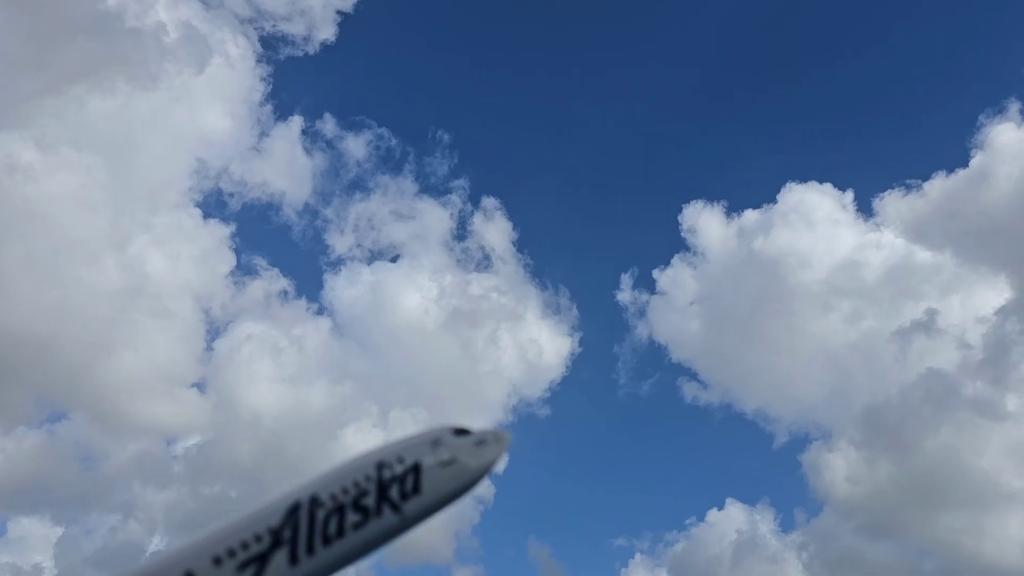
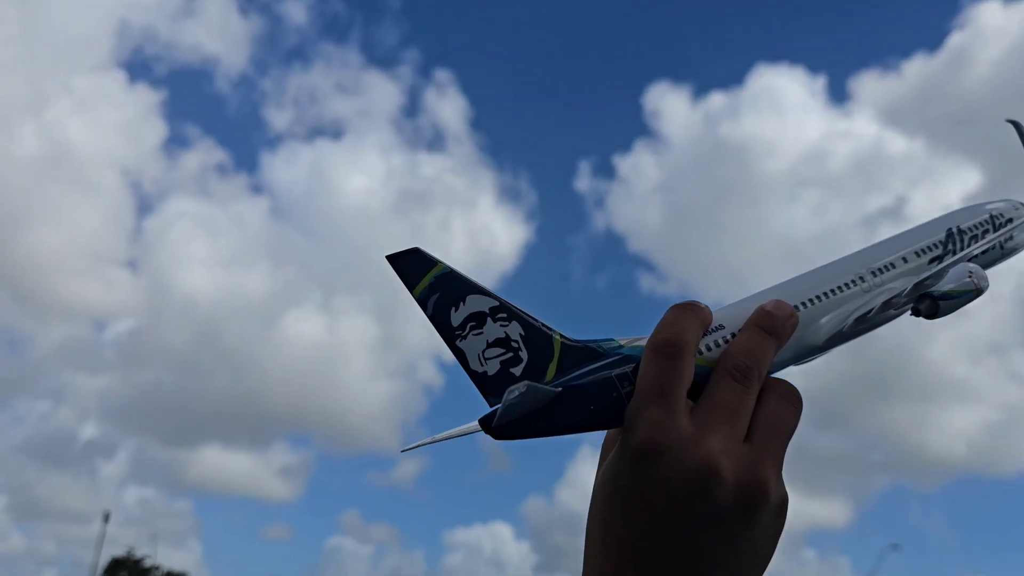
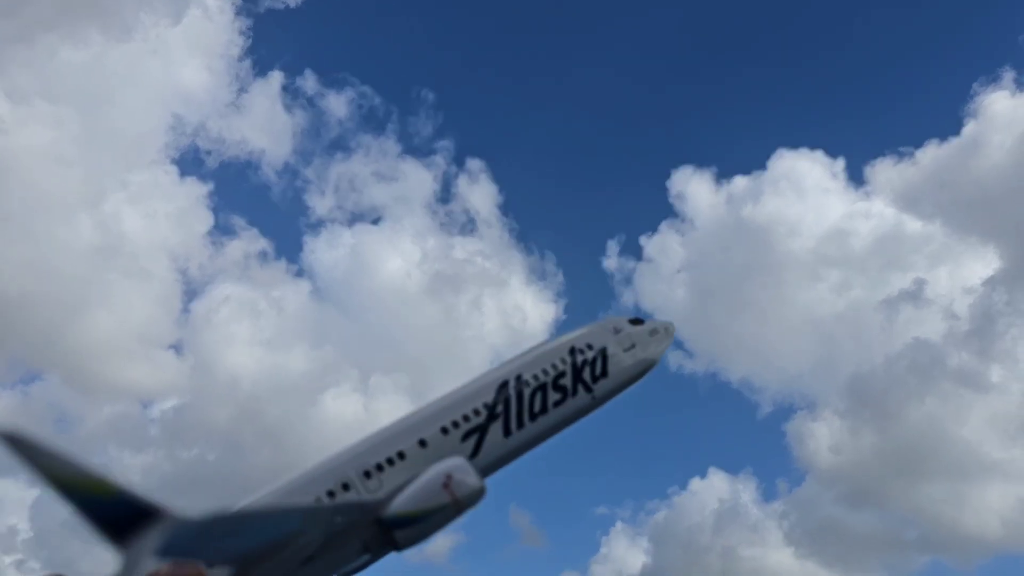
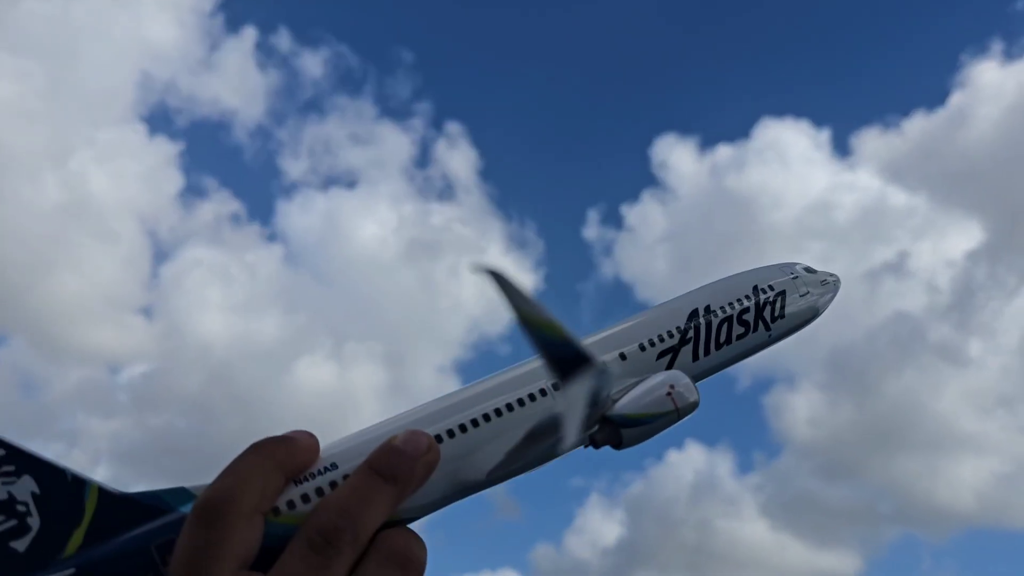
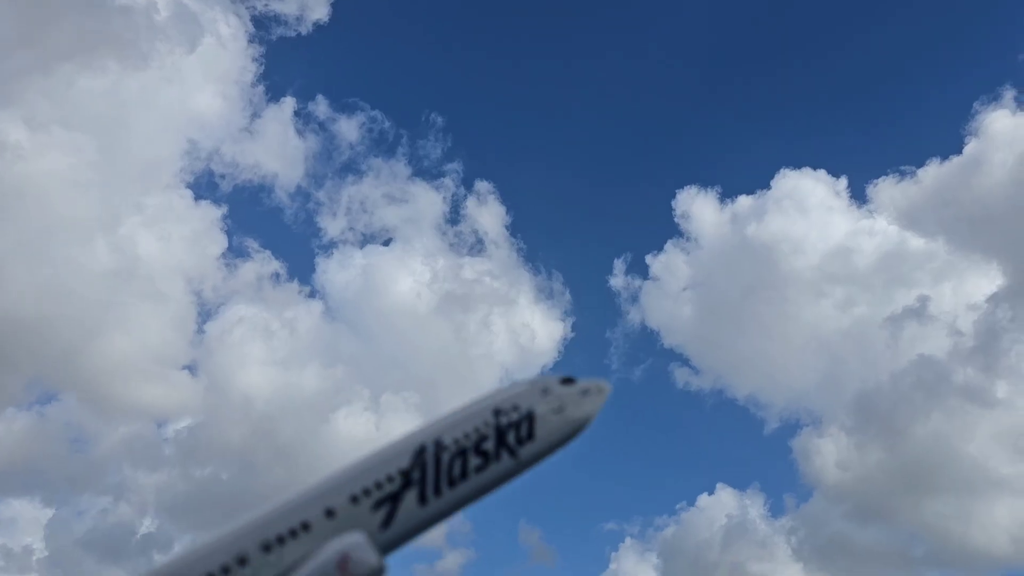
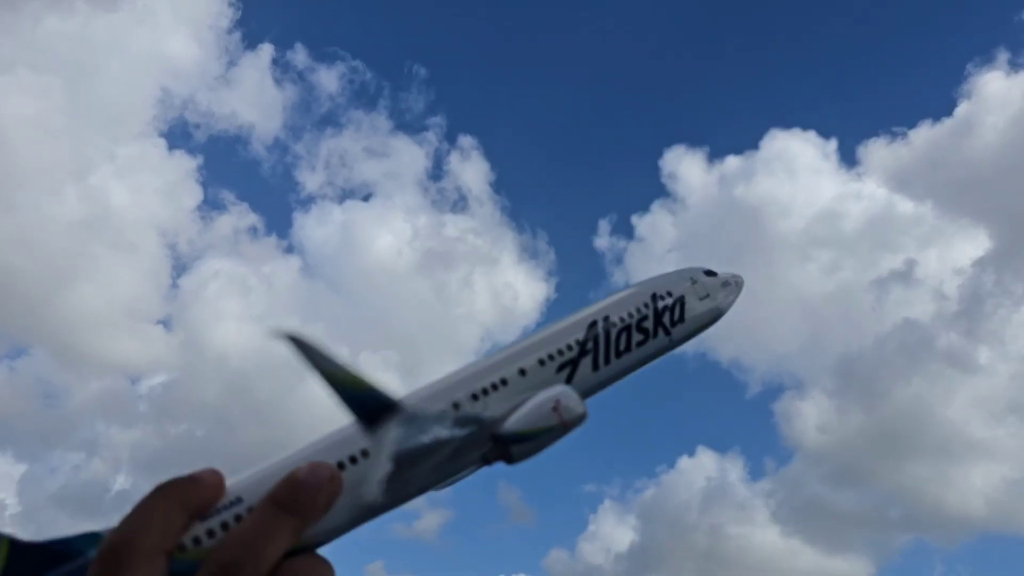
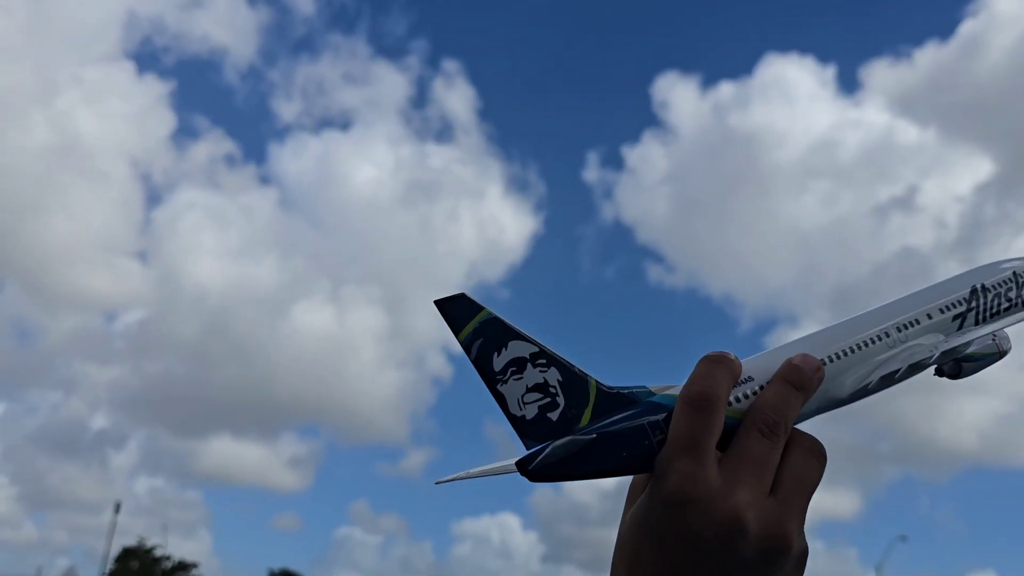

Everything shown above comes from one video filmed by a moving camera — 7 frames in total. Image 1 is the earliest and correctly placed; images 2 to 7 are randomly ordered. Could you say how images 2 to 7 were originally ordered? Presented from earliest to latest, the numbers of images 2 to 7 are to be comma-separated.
5, 3, 6, 4, 2, 7
